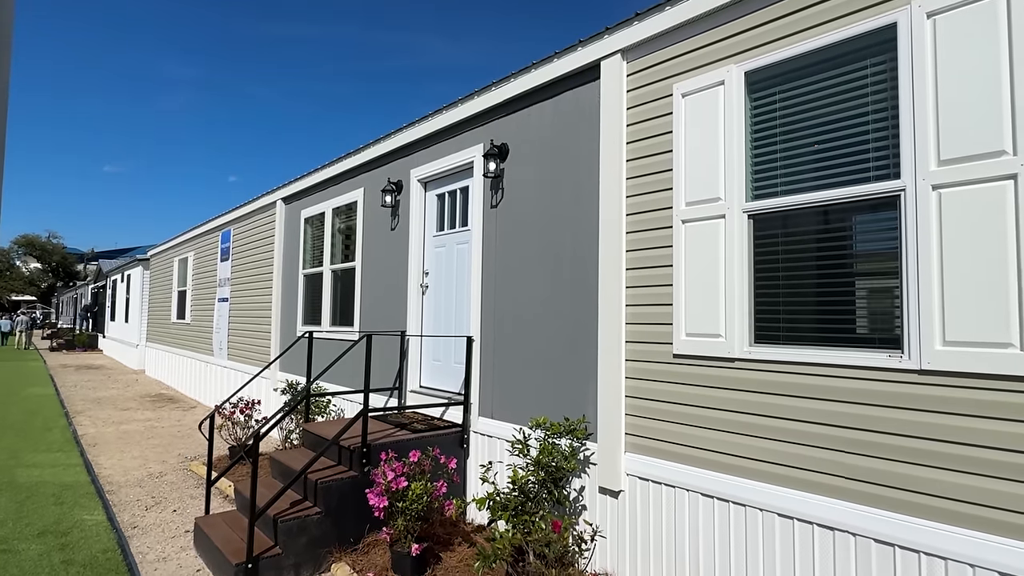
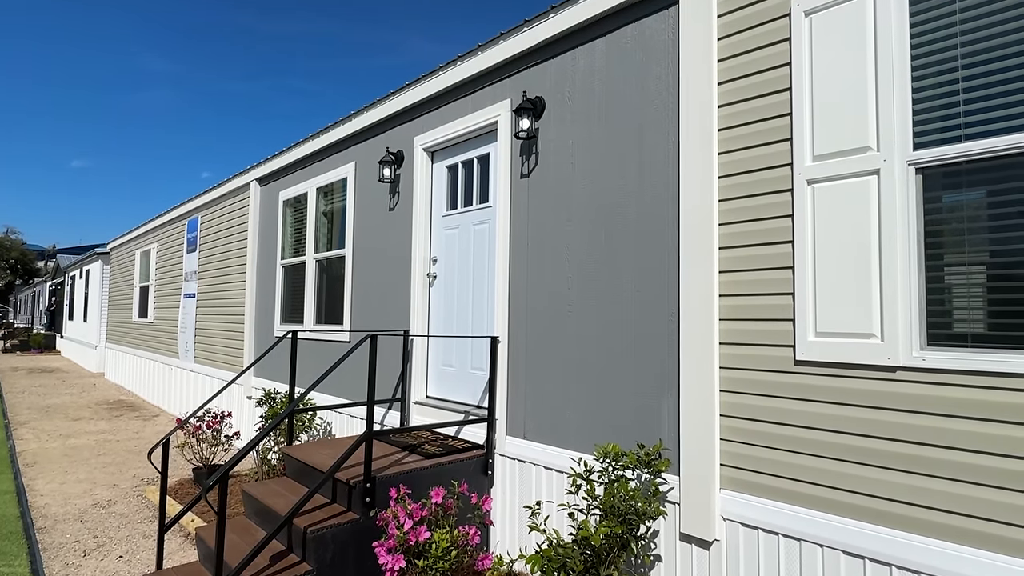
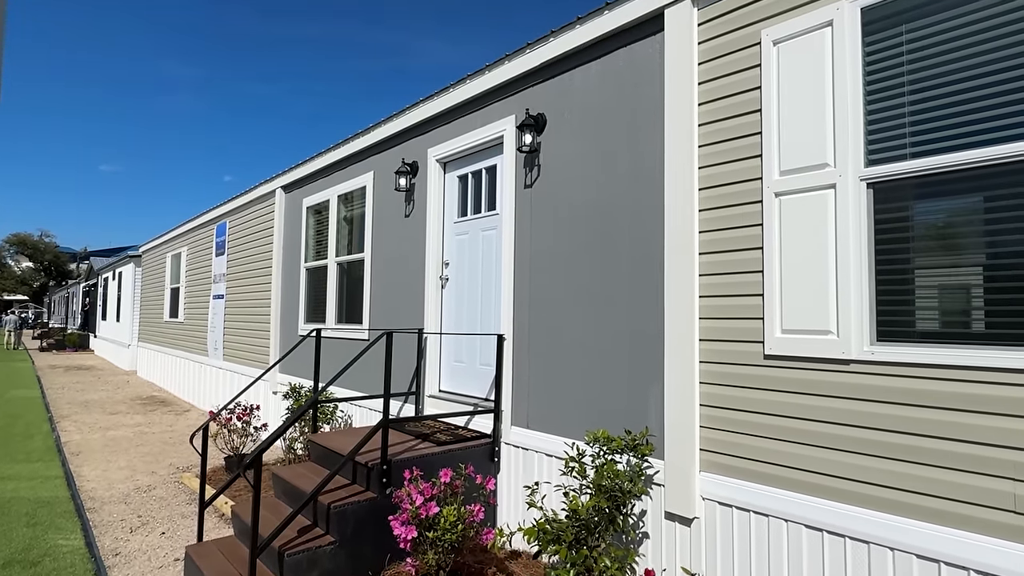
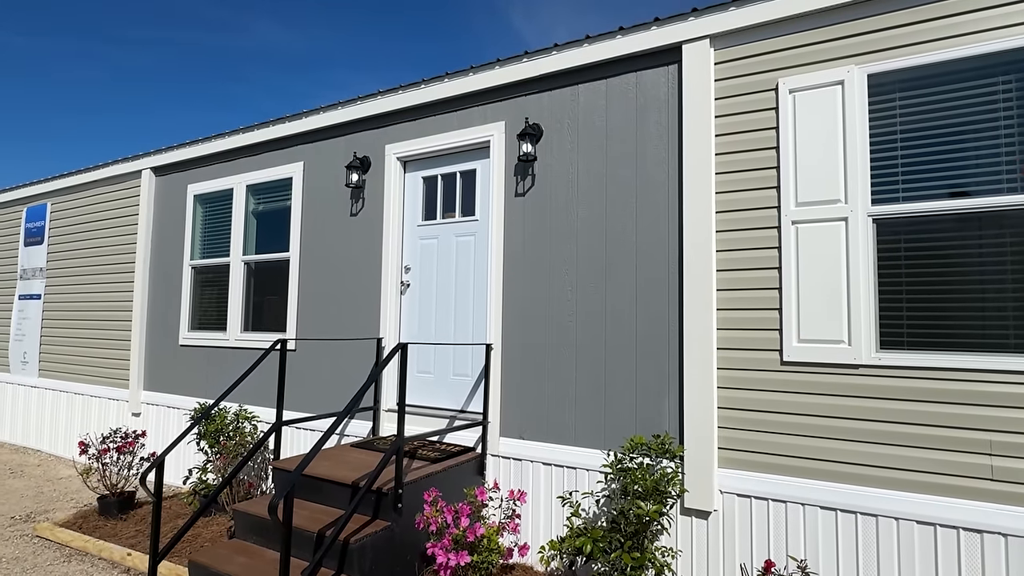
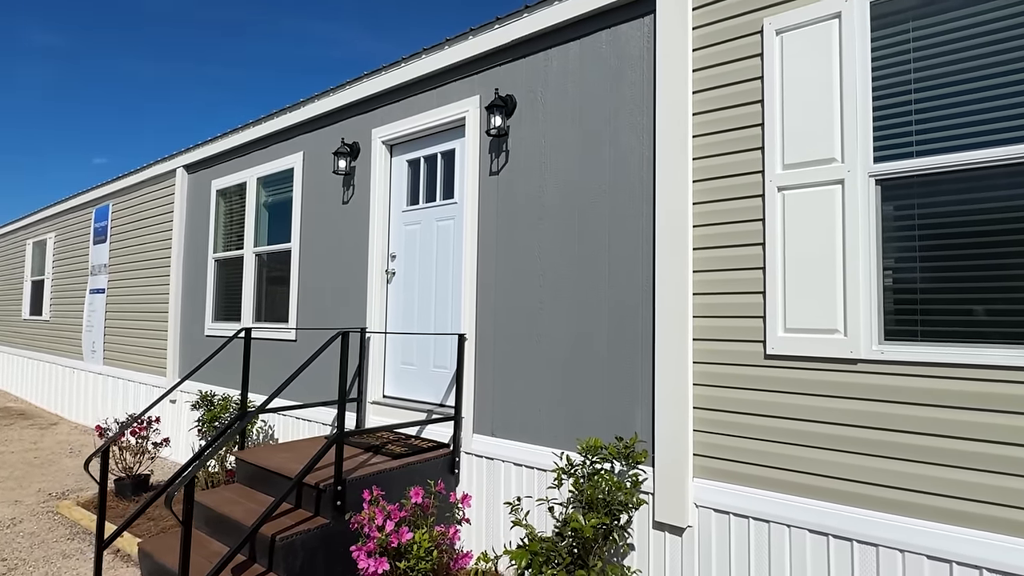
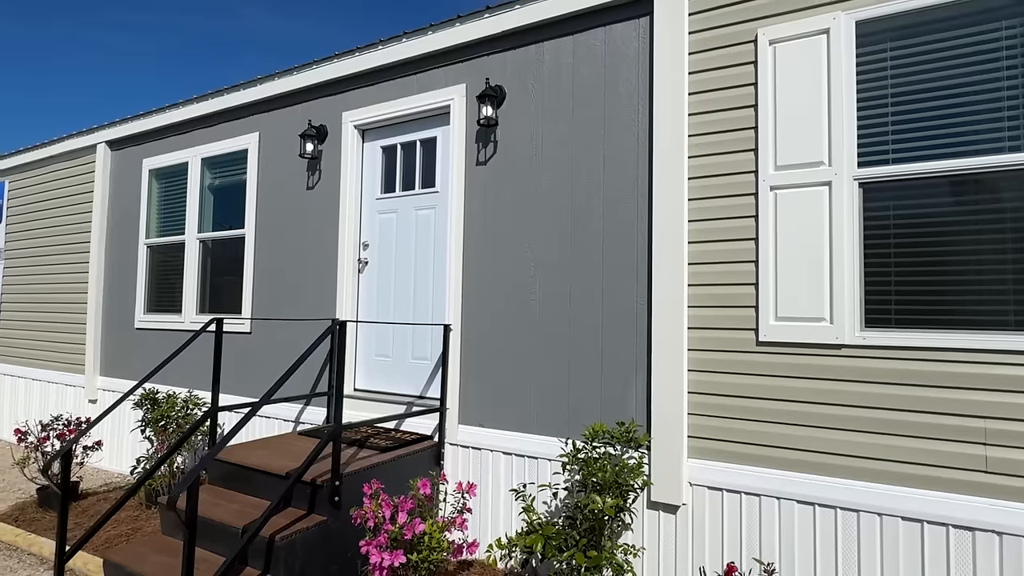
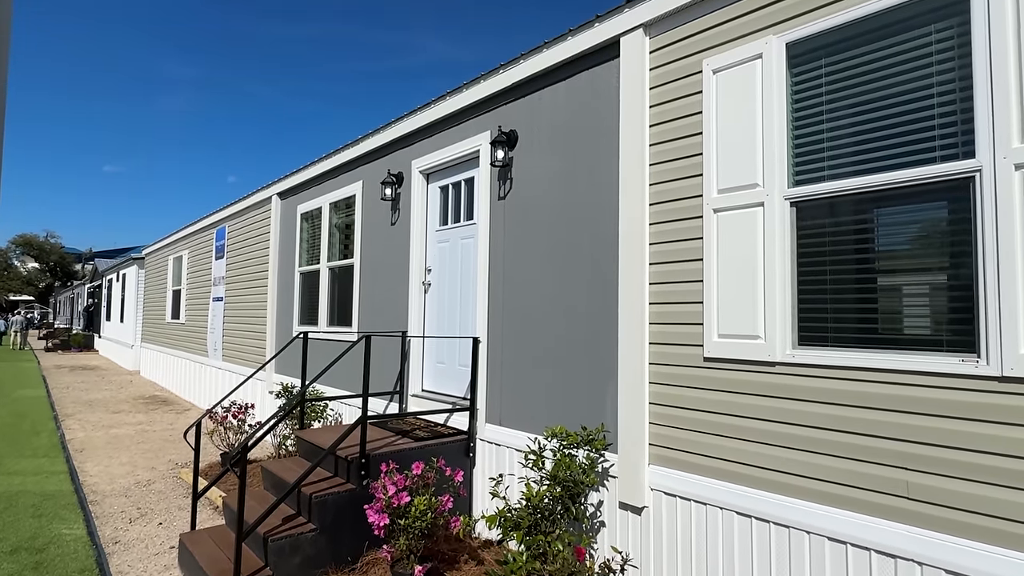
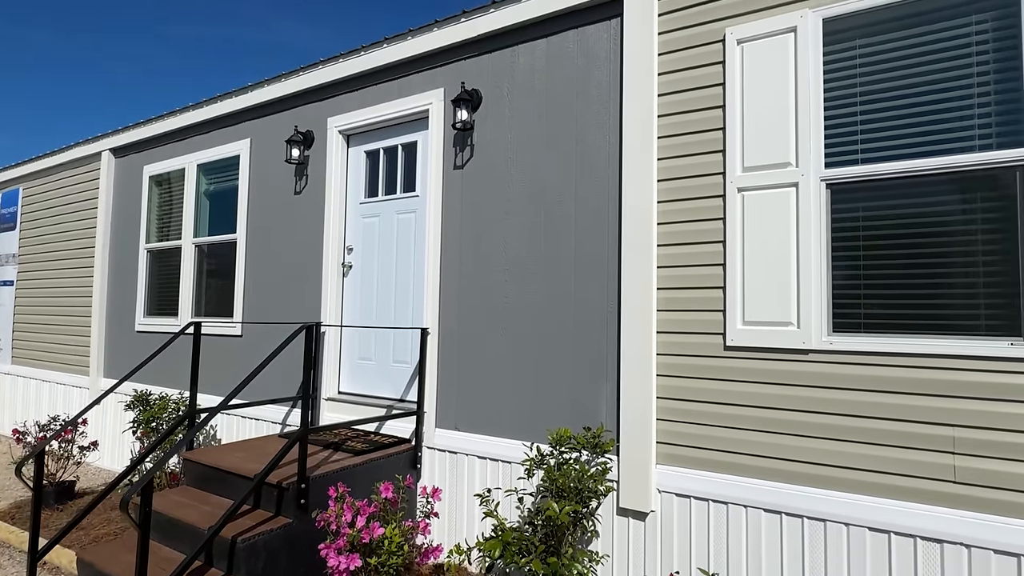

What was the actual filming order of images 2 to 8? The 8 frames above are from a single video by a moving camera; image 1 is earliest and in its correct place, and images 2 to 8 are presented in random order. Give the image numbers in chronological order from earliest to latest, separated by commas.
7, 3, 2, 5, 8, 6, 4
